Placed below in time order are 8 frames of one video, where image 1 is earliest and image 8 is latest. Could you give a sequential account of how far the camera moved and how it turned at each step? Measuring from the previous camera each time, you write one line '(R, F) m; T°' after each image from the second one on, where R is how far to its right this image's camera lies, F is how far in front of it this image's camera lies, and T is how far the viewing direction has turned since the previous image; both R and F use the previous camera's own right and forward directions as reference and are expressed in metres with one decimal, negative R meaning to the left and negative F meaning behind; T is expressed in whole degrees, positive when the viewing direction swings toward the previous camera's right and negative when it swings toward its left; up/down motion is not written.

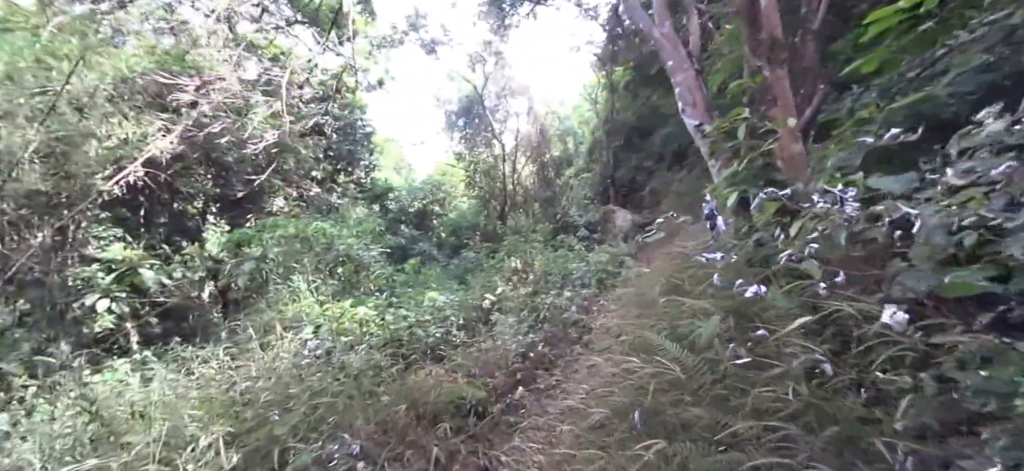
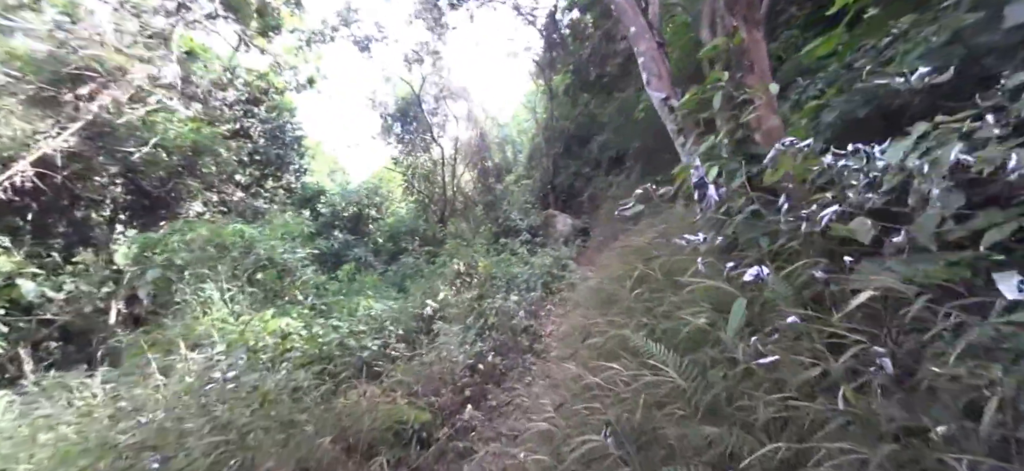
(0.0, +0.3) m; +7°
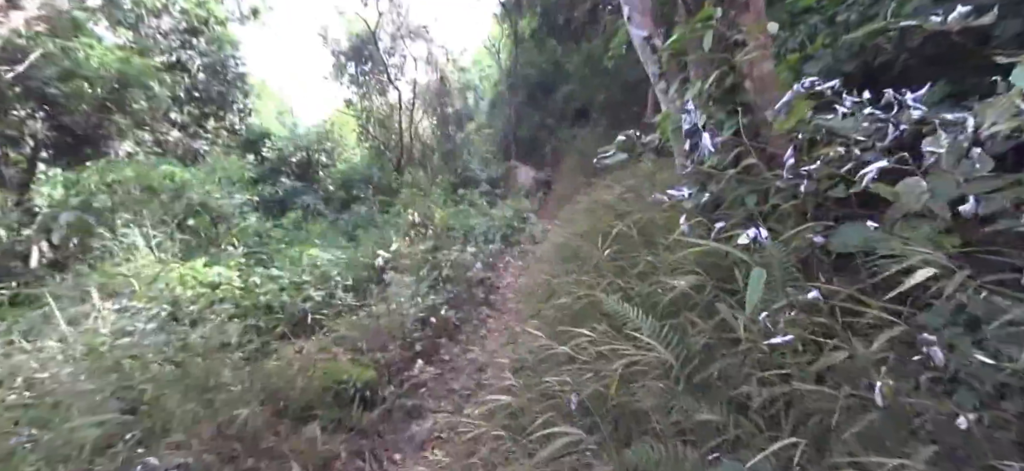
(0.0, +0.2) m; +5°
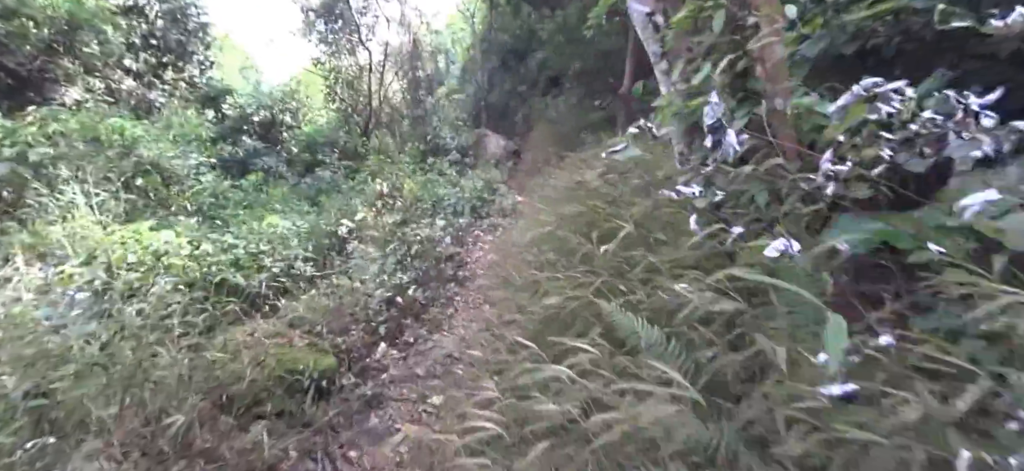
(0.0, +0.2) m; +4°
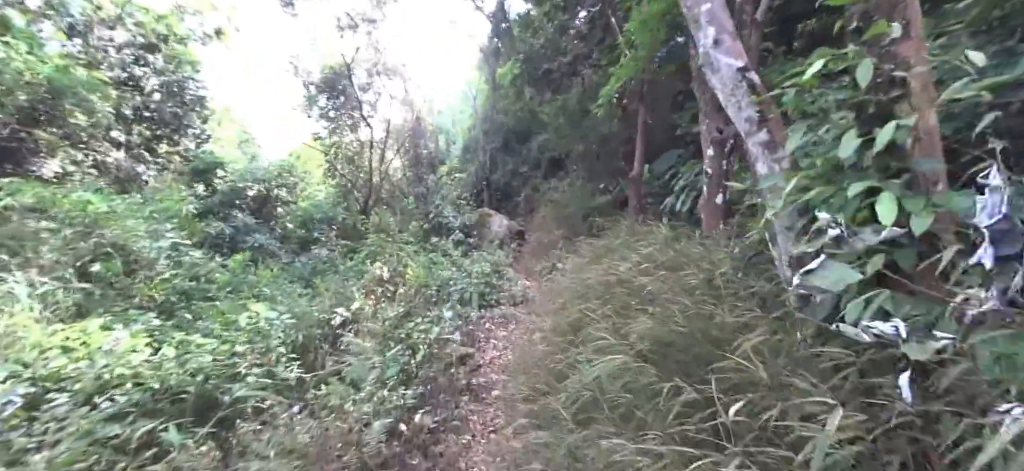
(-0.2, +0.5) m; +1°
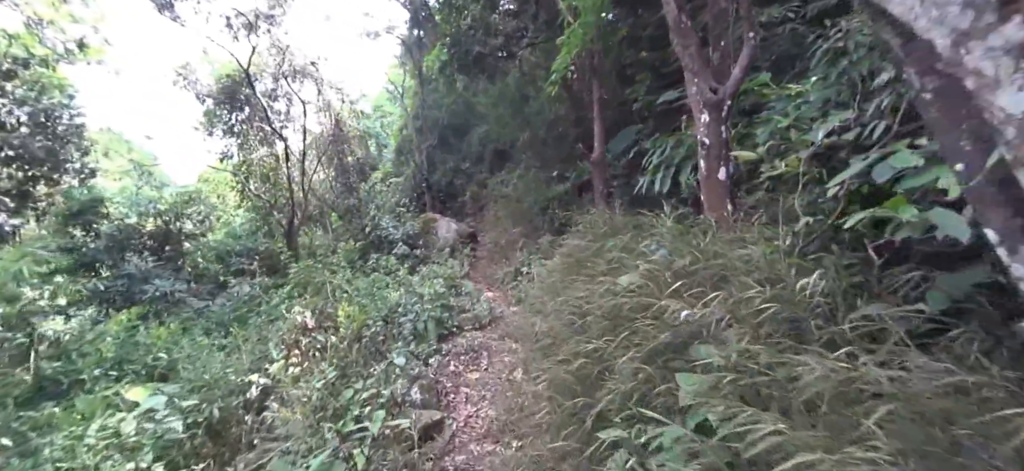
(-0.1, +0.9) m; +6°
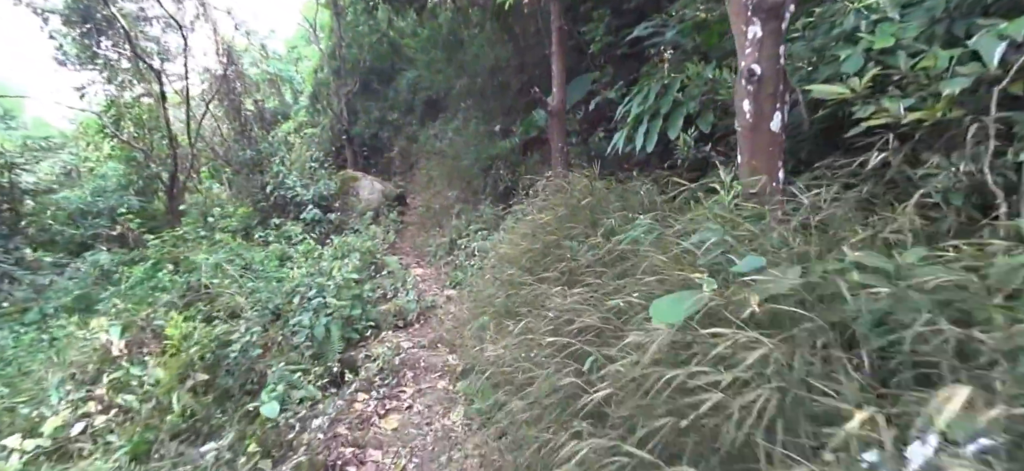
(0.0, +1.1) m; +8°
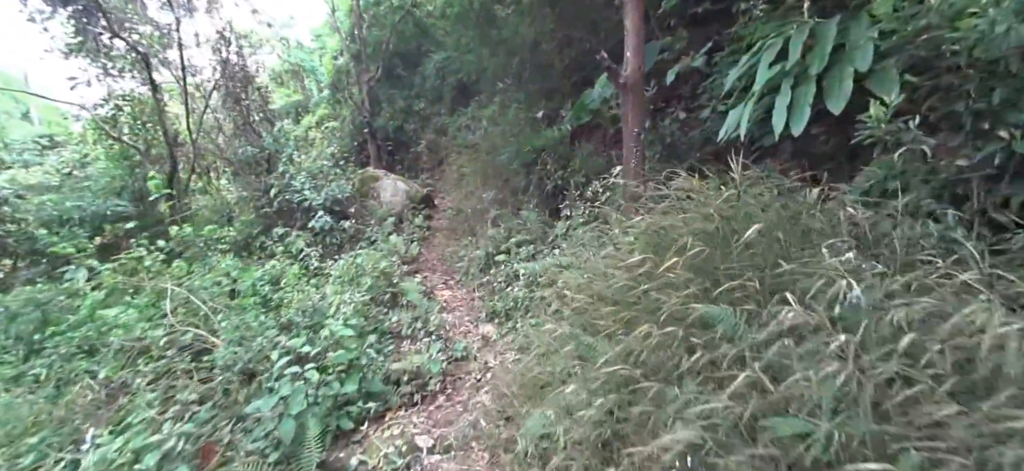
(-0.2, +1.2) m; -4°
